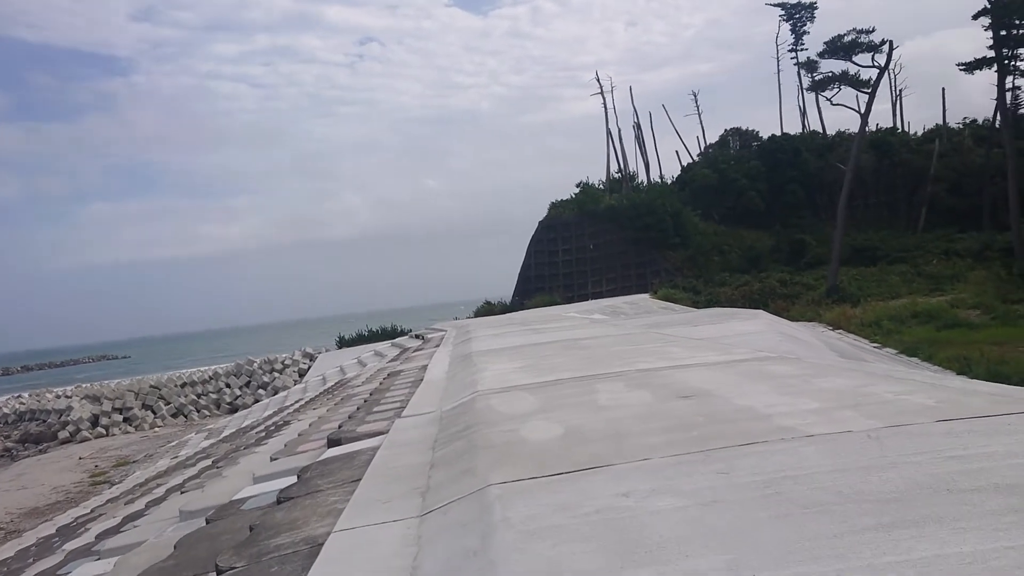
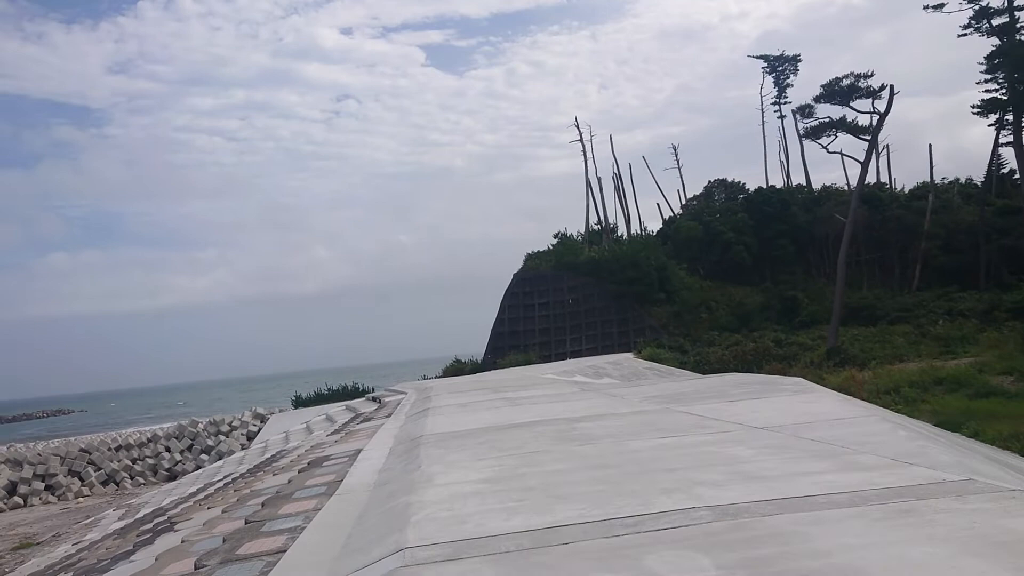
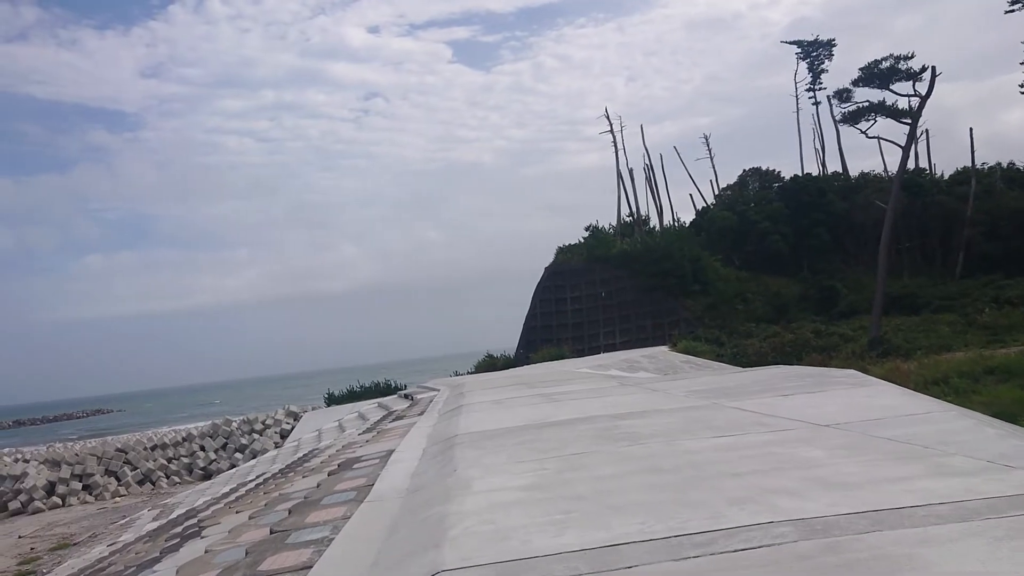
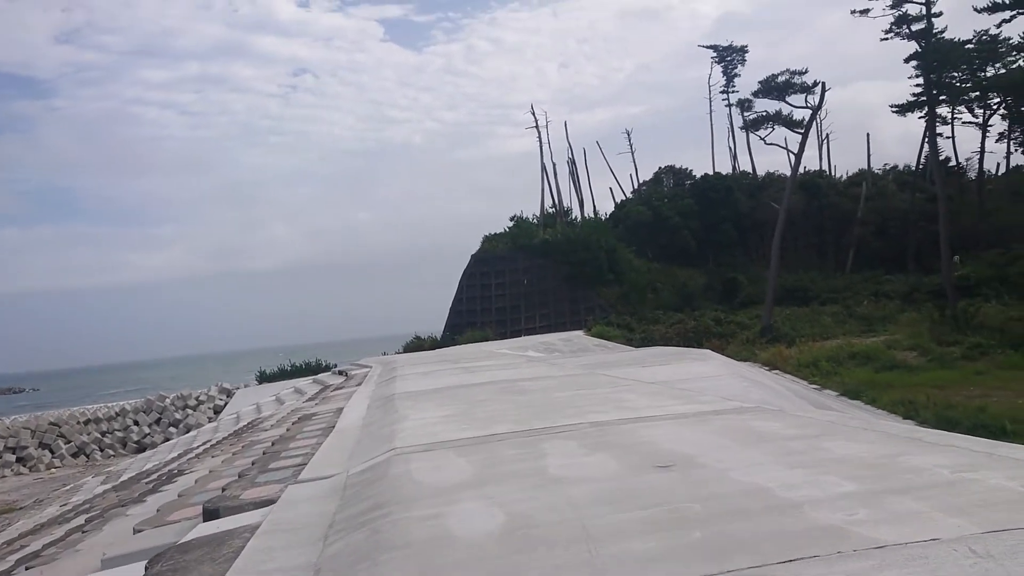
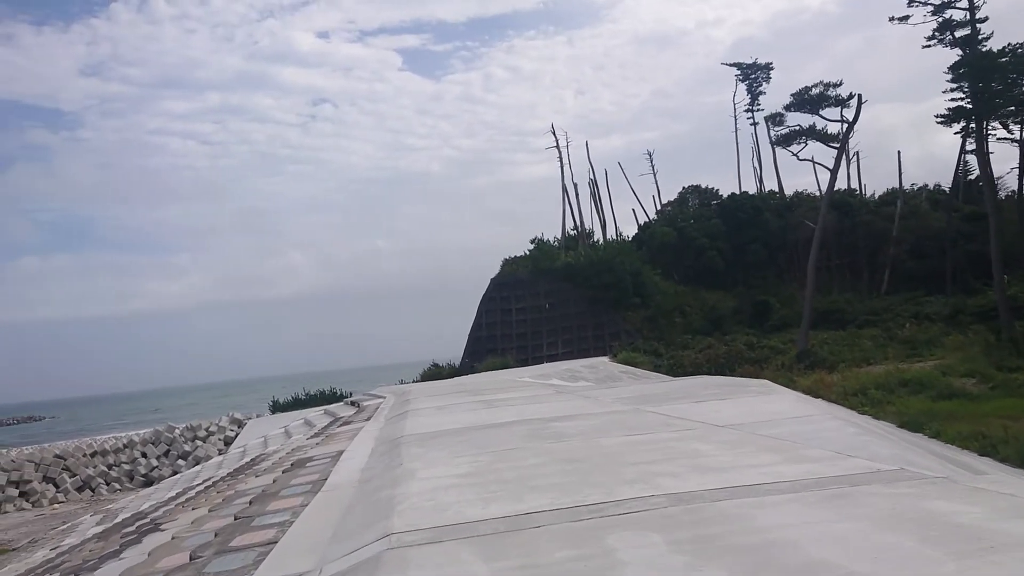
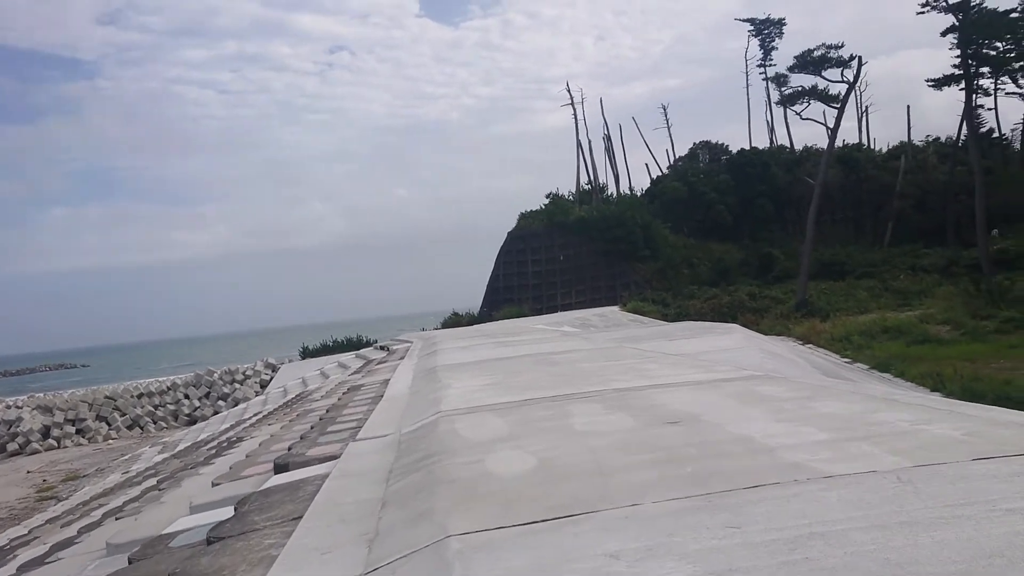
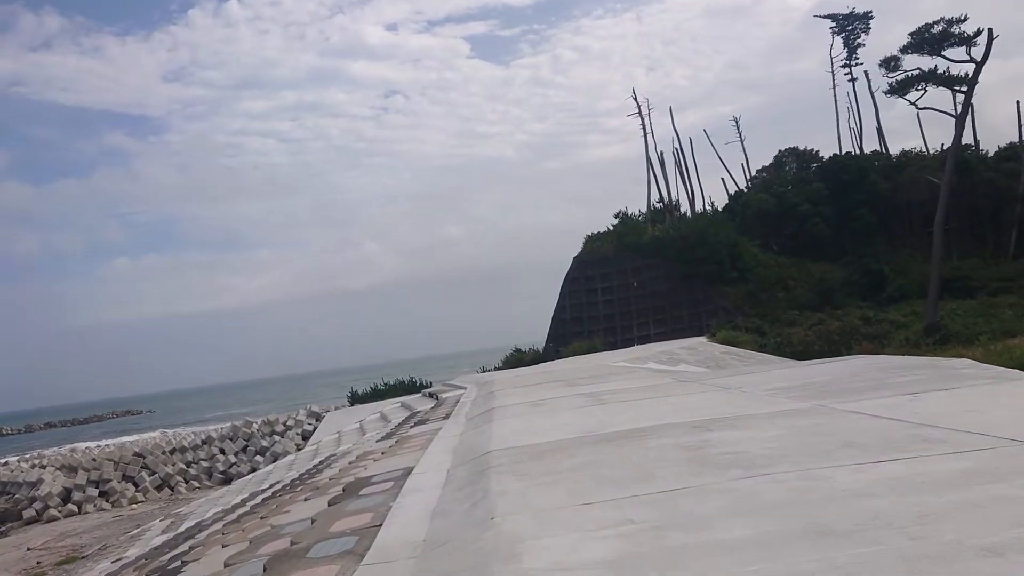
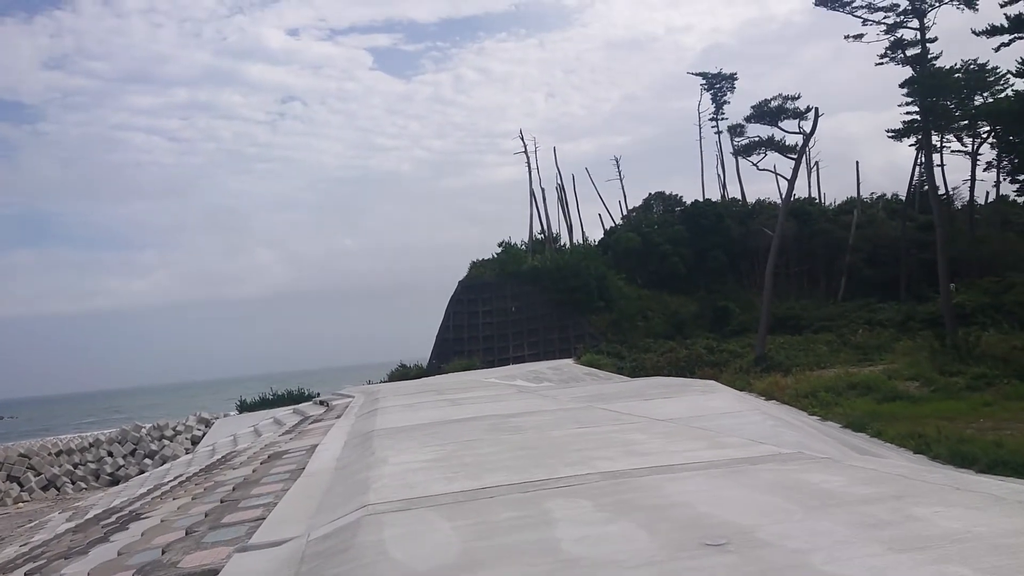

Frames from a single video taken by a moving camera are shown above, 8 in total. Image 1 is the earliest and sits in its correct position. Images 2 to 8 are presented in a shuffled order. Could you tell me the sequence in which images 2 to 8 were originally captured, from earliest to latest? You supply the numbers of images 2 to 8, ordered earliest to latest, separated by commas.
6, 4, 8, 5, 2, 3, 7
